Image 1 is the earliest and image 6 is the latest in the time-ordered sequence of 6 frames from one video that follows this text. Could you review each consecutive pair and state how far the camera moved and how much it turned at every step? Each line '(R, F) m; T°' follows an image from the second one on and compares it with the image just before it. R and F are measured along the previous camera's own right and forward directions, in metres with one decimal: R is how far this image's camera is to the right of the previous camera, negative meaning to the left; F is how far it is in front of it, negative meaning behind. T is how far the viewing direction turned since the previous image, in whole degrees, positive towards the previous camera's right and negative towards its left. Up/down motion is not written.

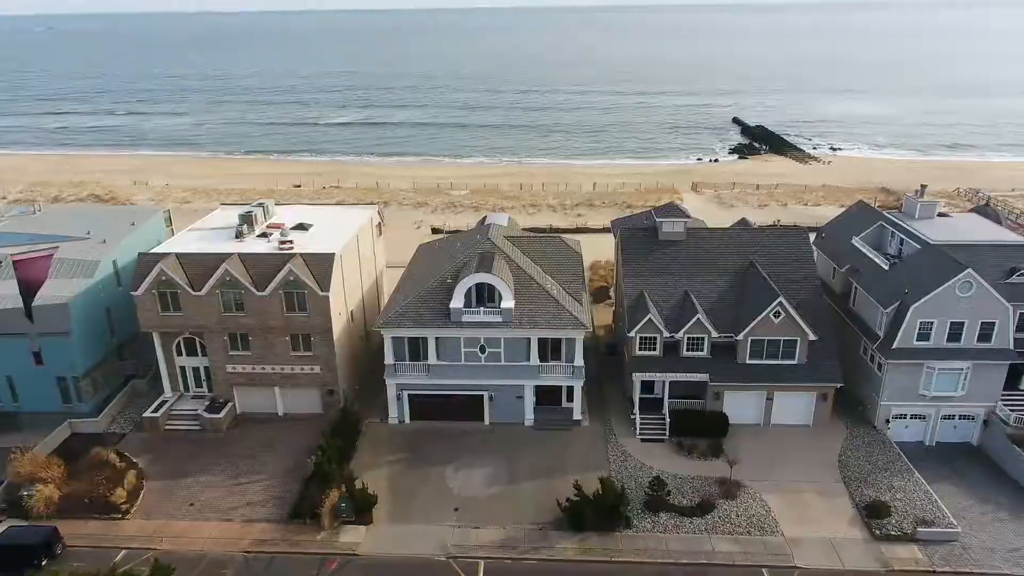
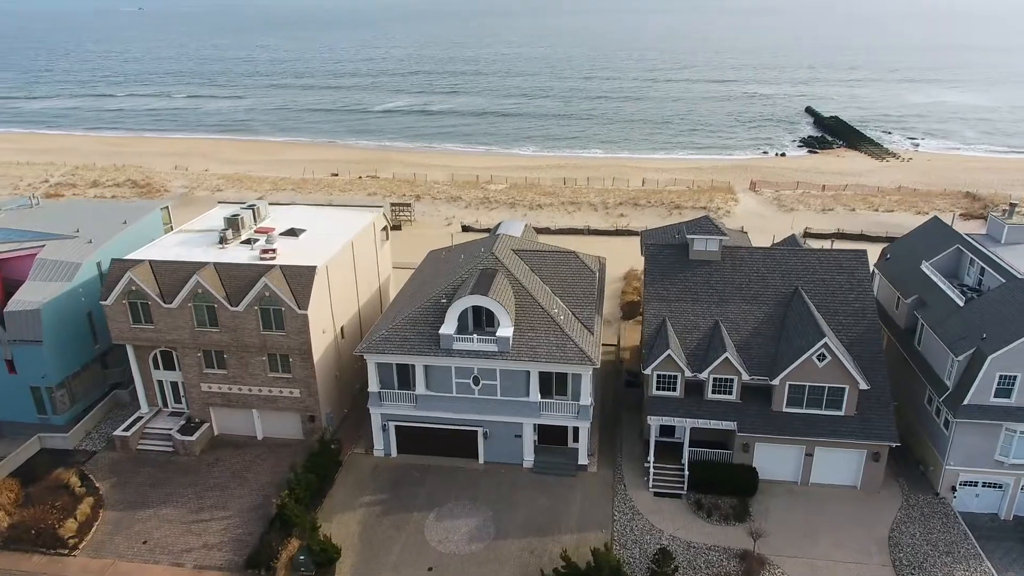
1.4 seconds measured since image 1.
(+2.1, +3.5) m; -5°
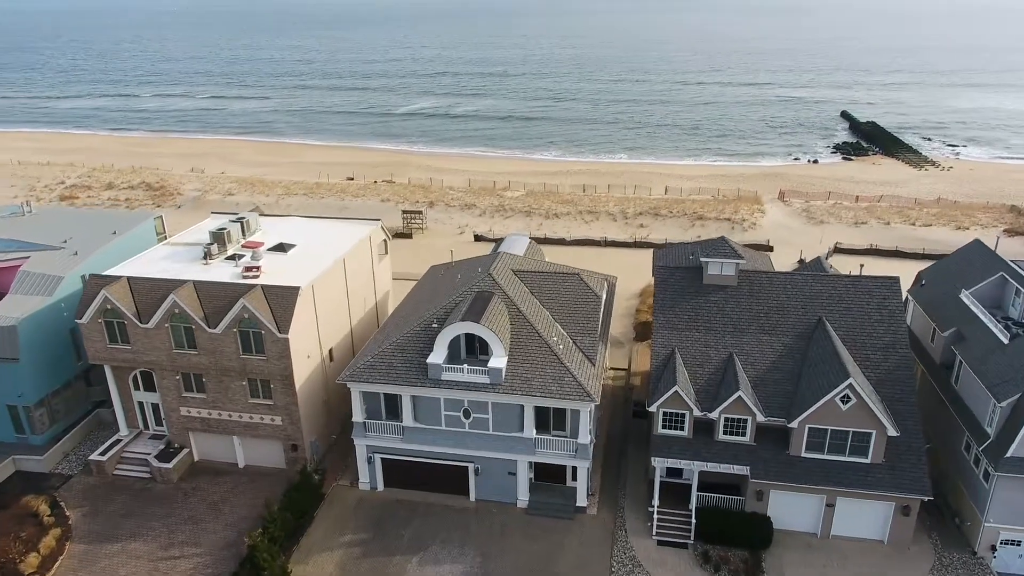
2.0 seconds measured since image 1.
(+1.0, +1.8) m; -2°
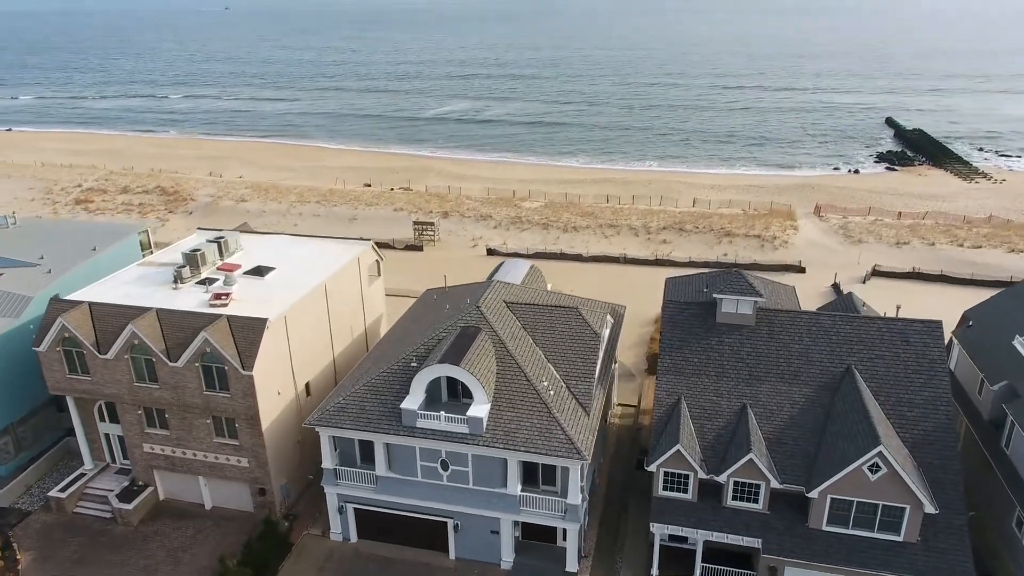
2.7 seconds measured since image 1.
(+1.3, +2.4) m; -3°
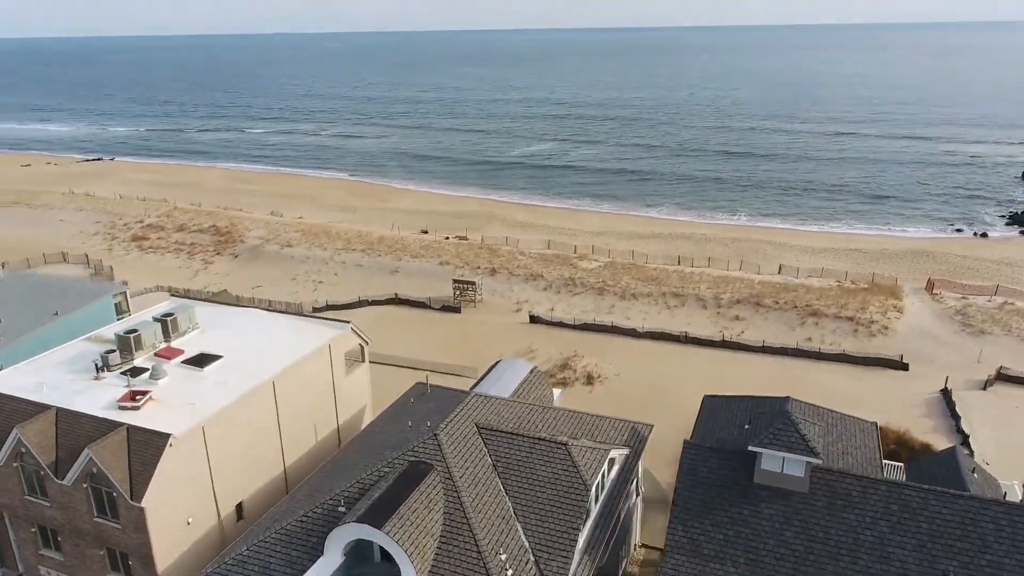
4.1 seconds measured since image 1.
(+2.9, +5.3) m; -8°
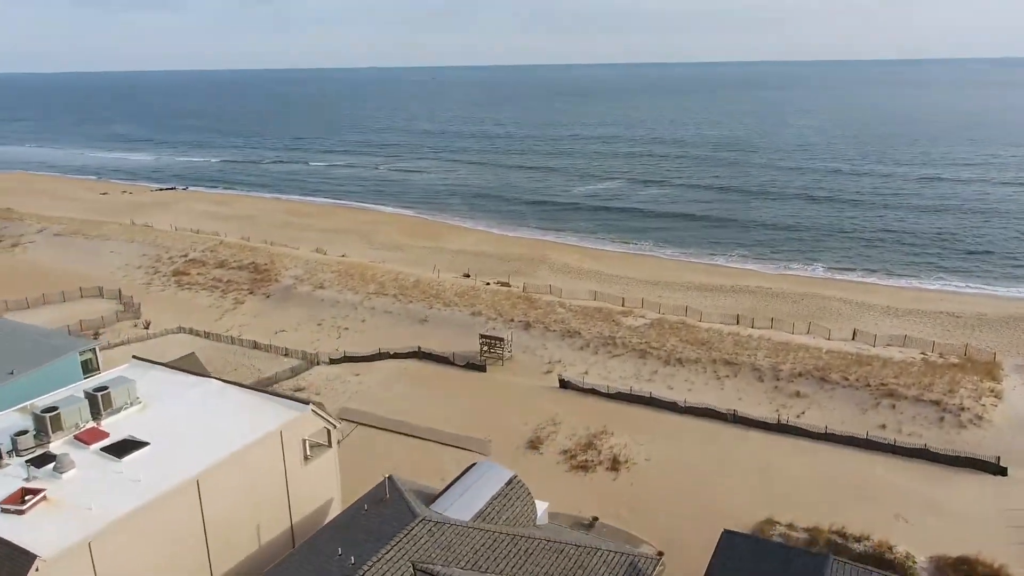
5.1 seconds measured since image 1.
(+2.3, +3.9) m; -6°
